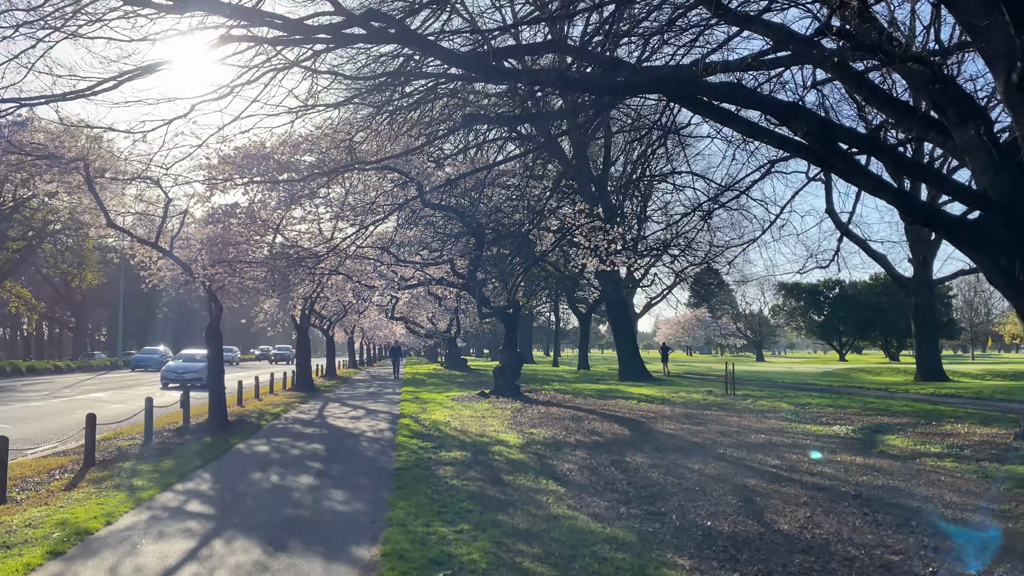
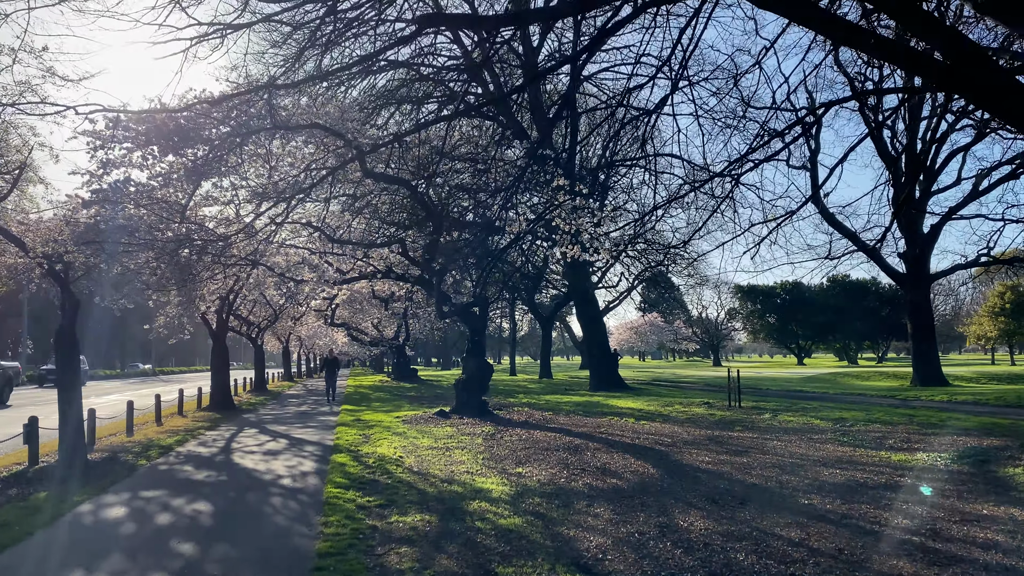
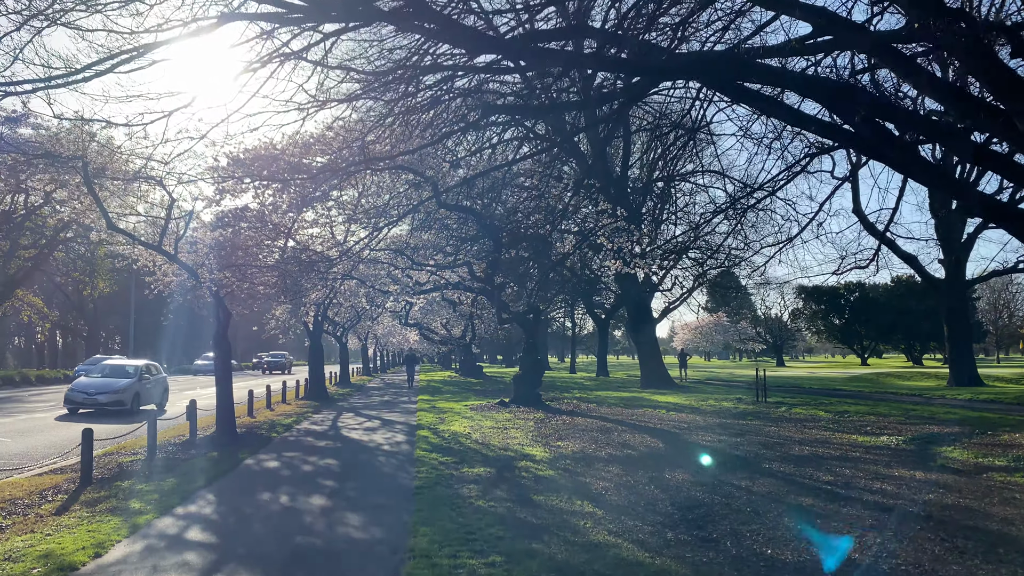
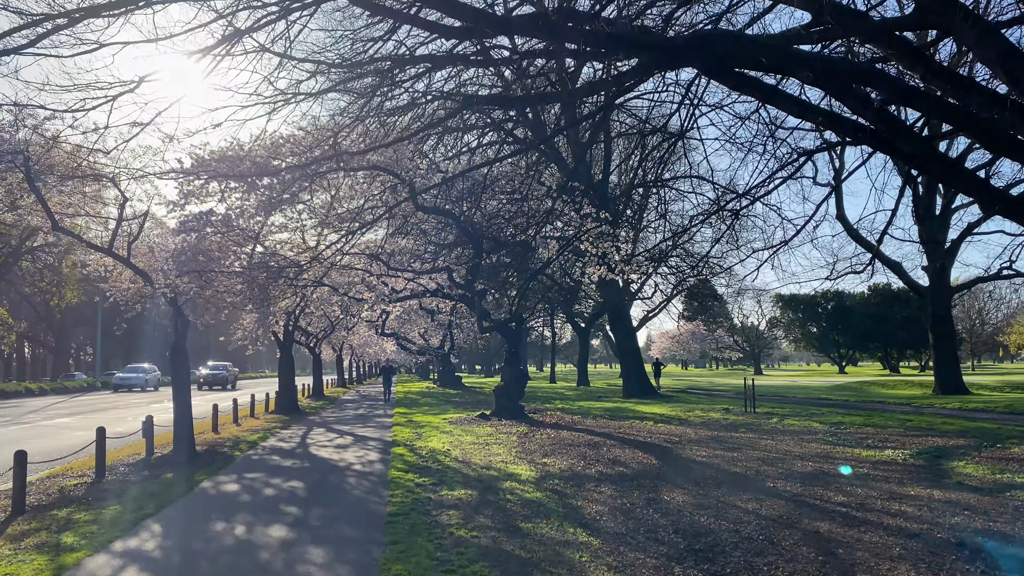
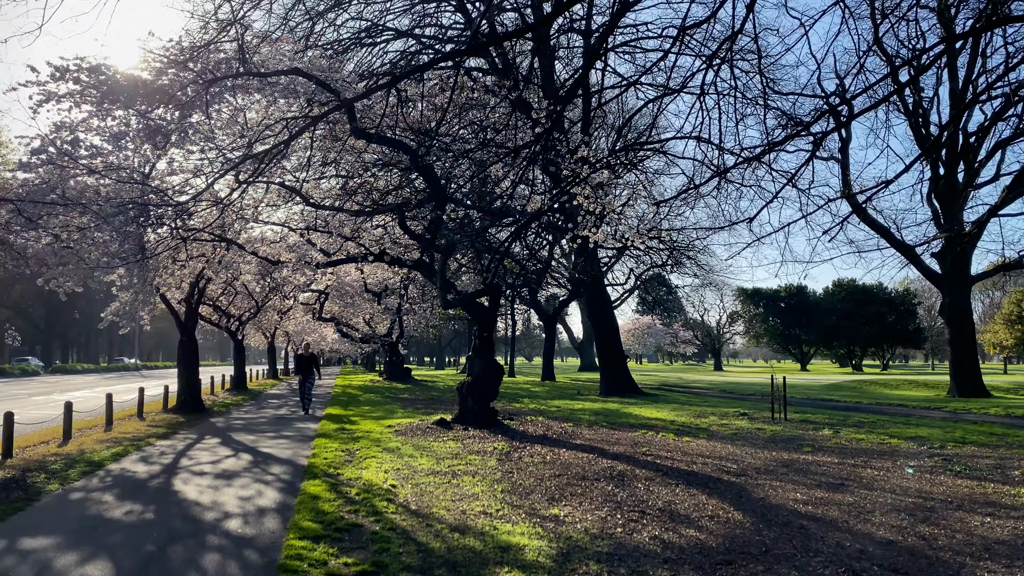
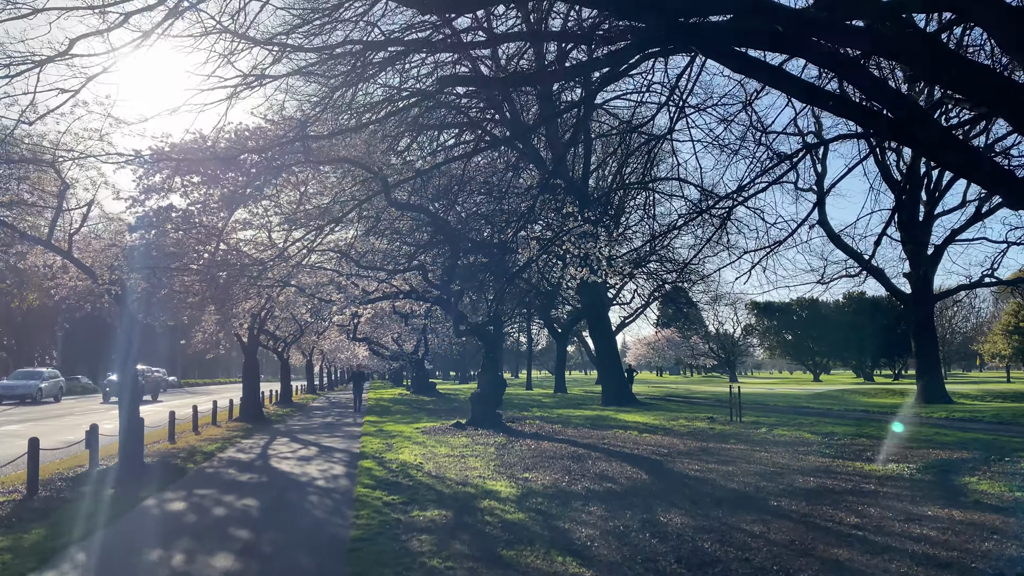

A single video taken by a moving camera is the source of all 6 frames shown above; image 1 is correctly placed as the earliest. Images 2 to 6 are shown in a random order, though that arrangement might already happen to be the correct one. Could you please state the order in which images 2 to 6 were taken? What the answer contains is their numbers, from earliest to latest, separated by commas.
3, 4, 6, 2, 5
